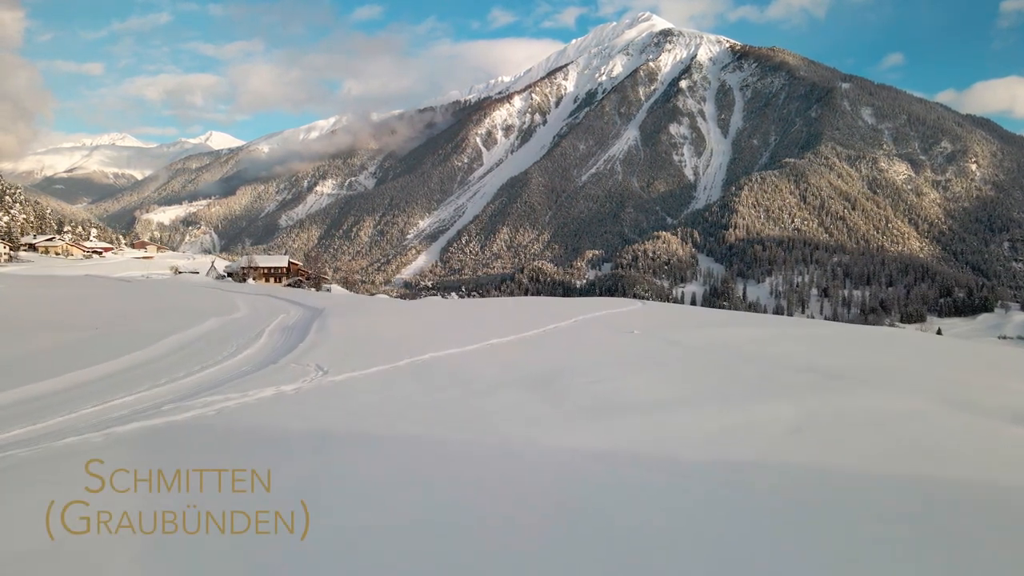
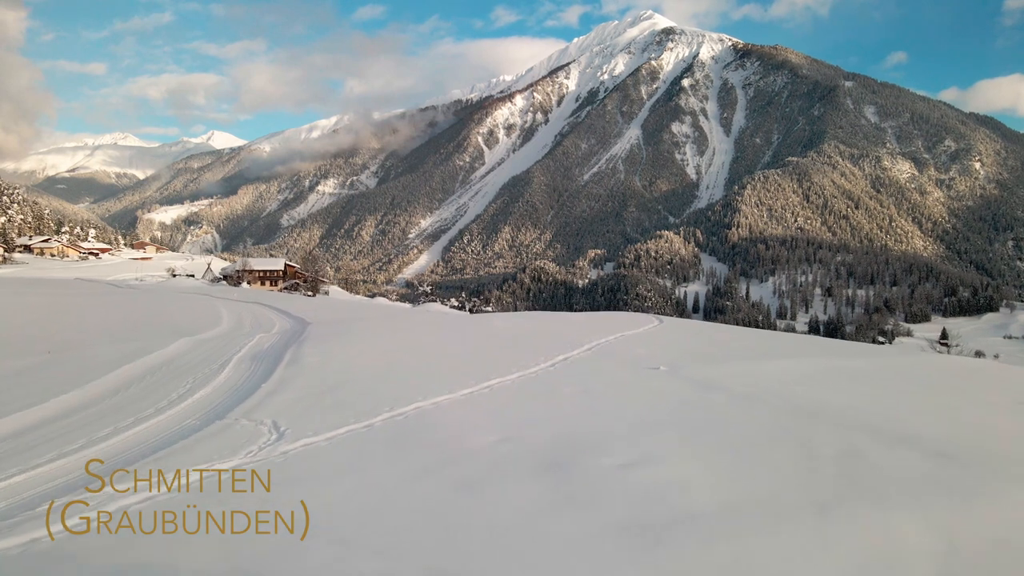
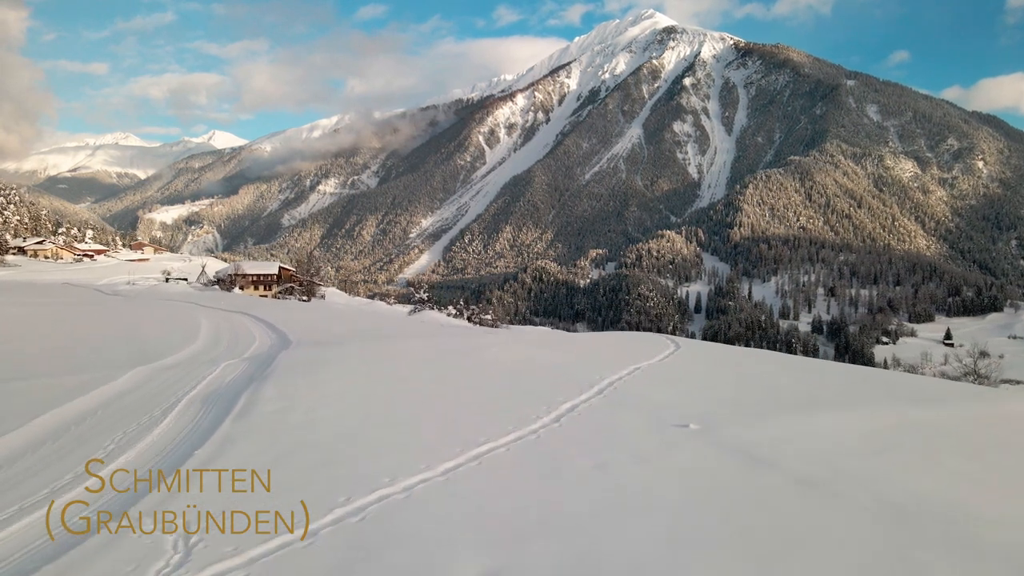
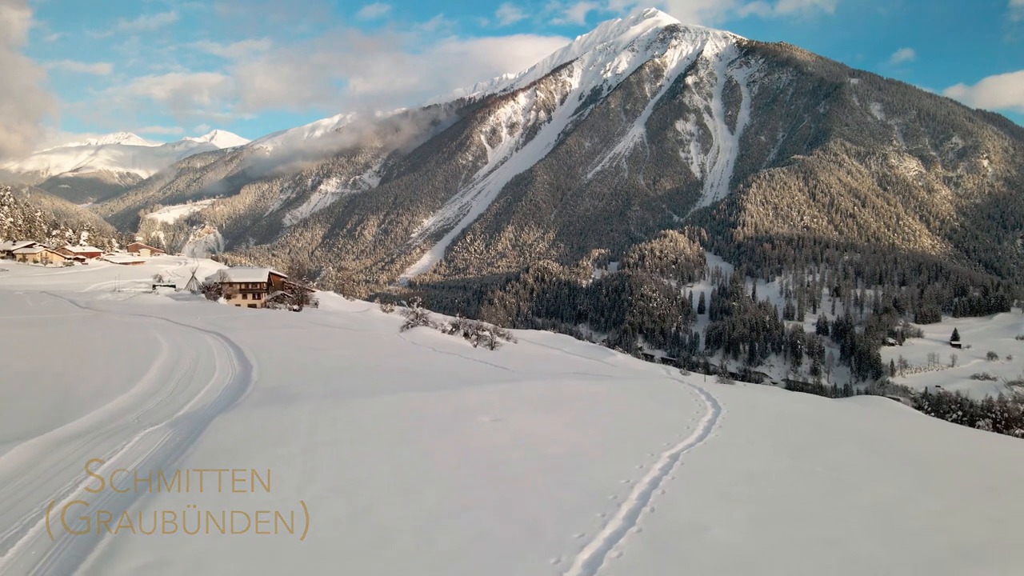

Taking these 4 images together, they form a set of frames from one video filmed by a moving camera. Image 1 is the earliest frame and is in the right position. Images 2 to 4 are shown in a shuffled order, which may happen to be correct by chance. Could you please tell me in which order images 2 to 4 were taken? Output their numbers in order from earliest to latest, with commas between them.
2, 3, 4
